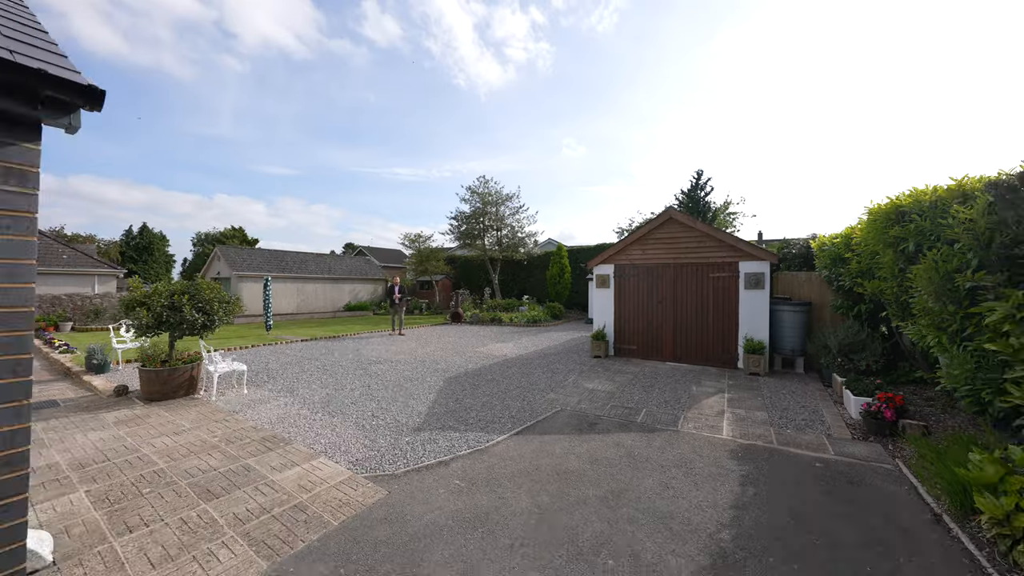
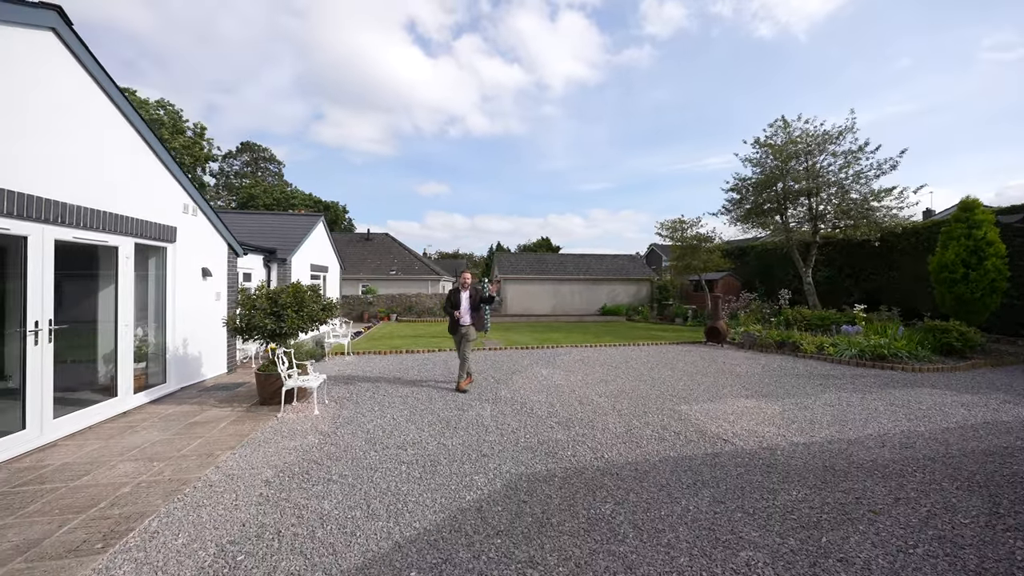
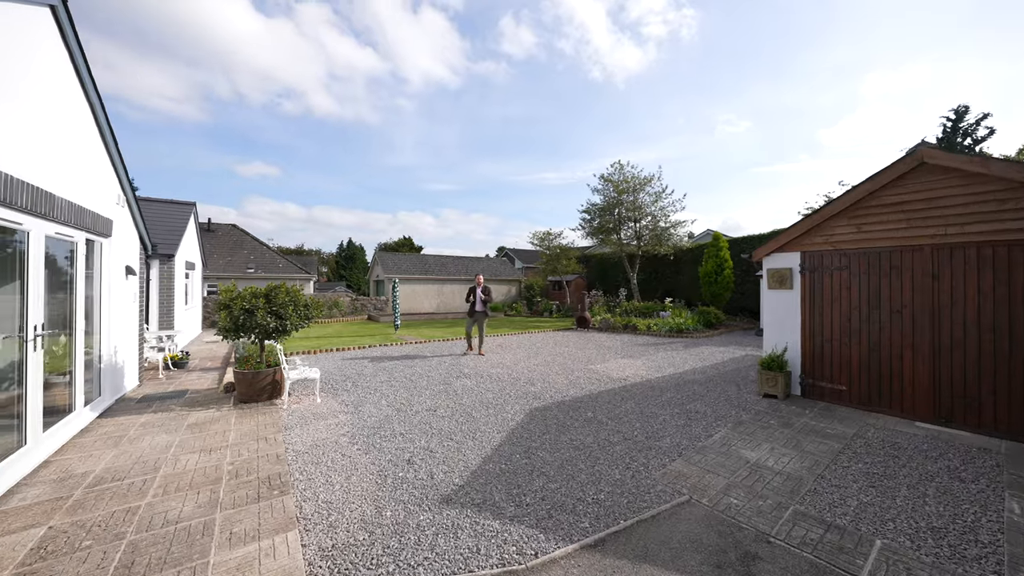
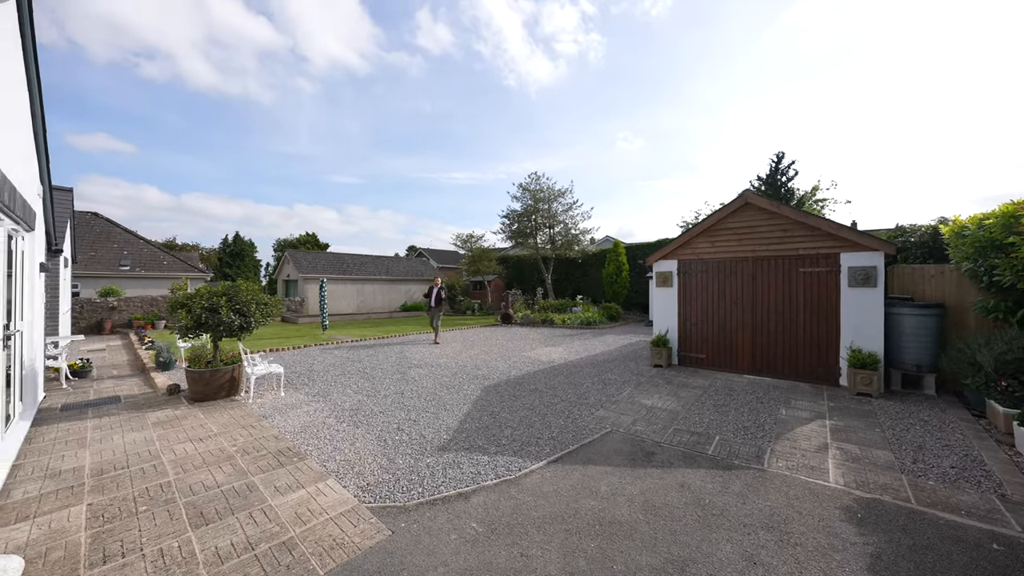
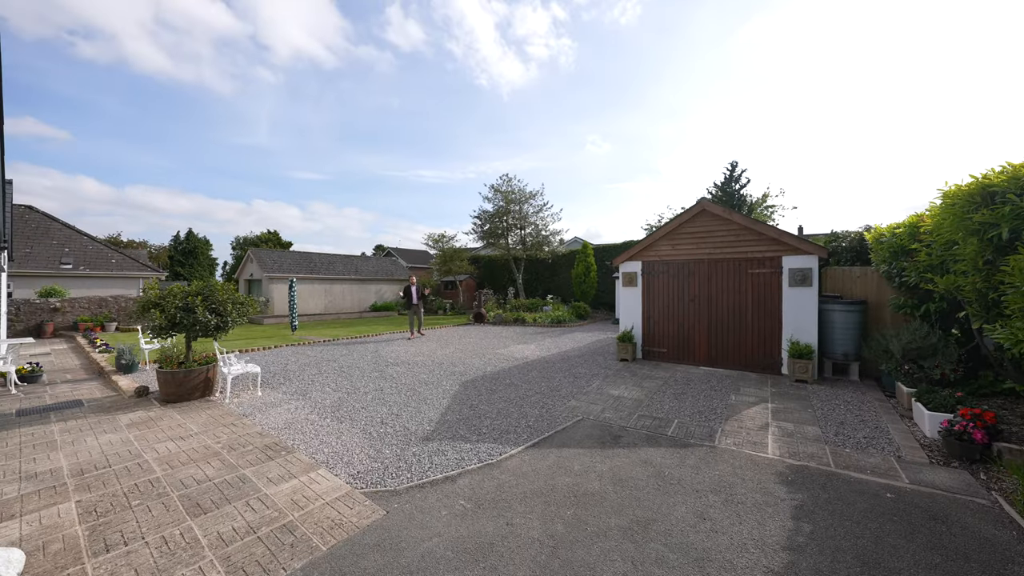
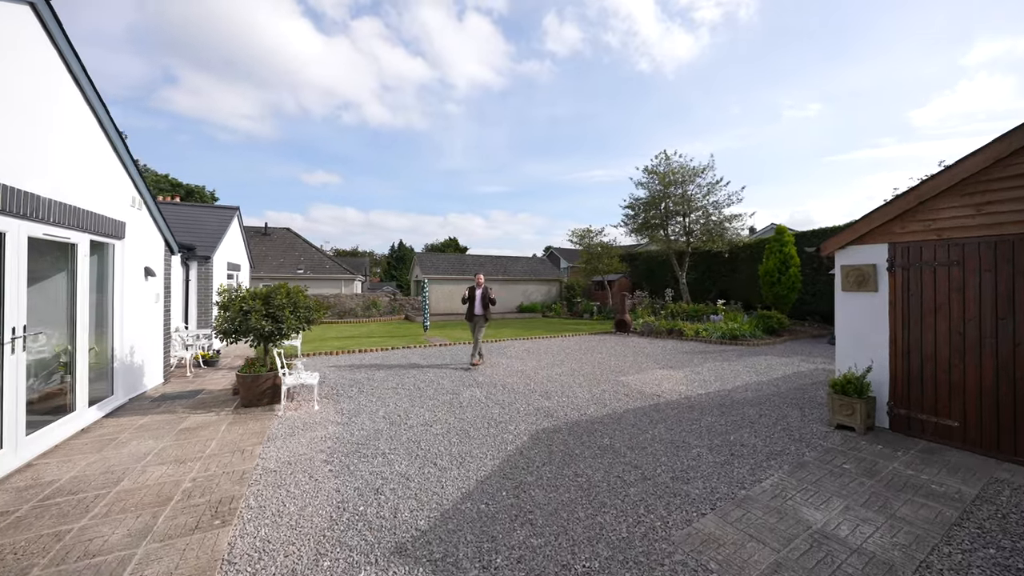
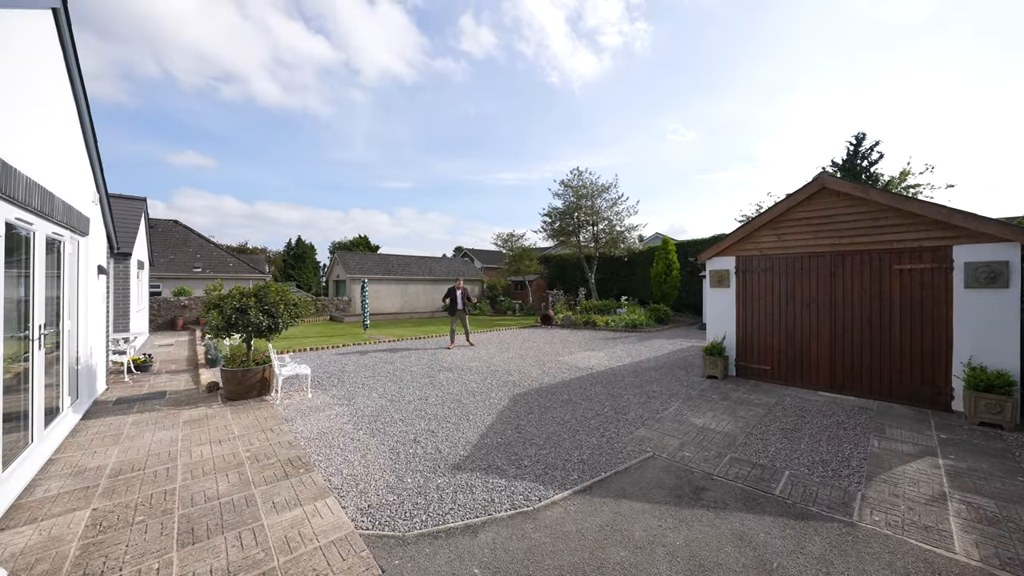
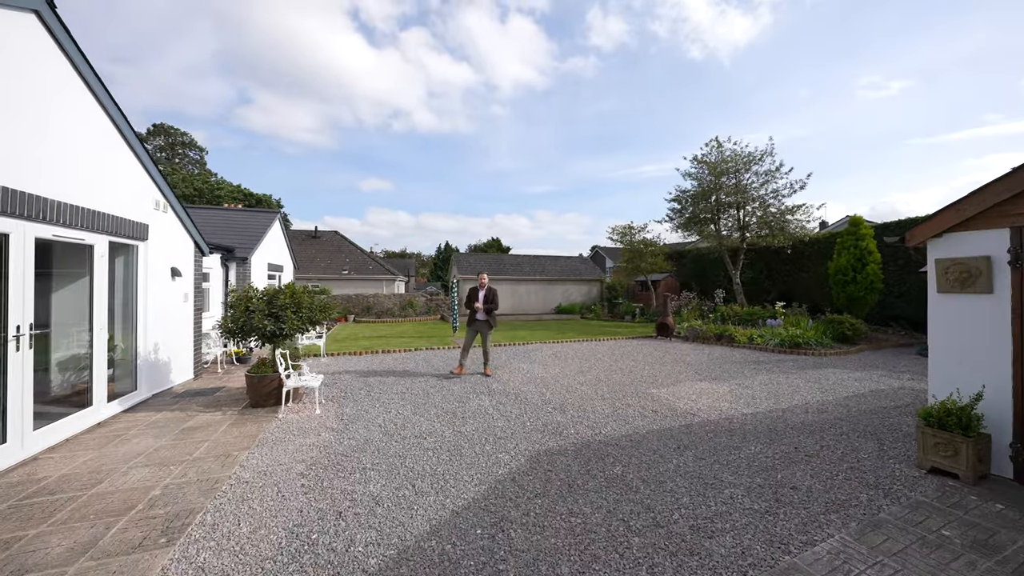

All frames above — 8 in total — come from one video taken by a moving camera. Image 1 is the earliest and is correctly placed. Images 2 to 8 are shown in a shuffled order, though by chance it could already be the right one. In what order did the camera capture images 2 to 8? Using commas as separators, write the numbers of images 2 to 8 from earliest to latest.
5, 4, 7, 3, 6, 8, 2
